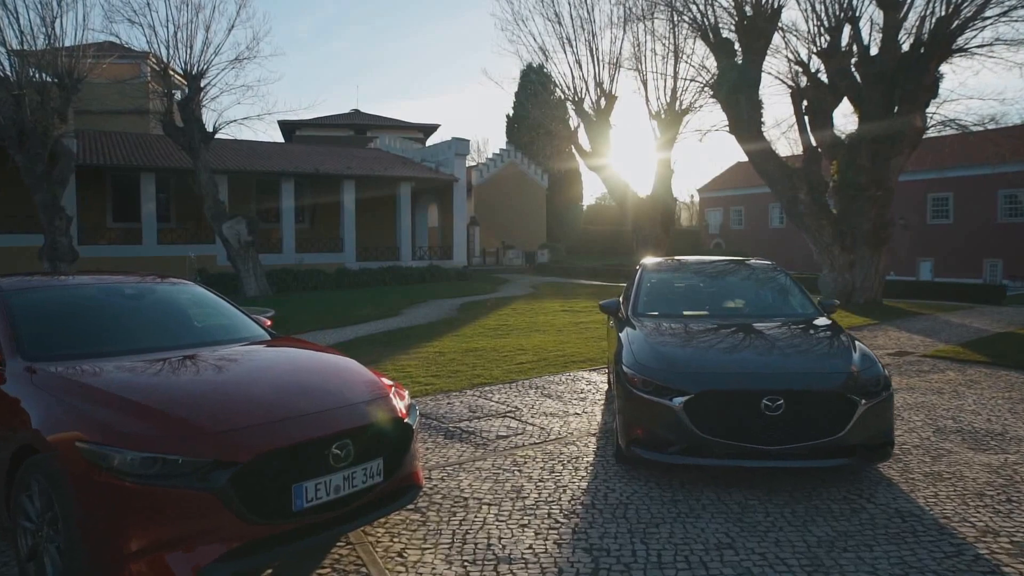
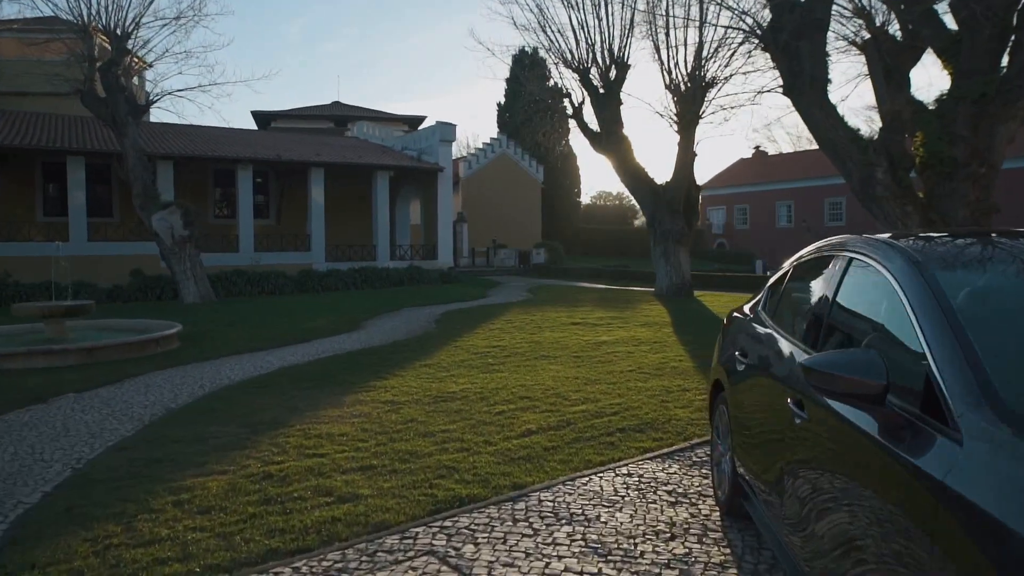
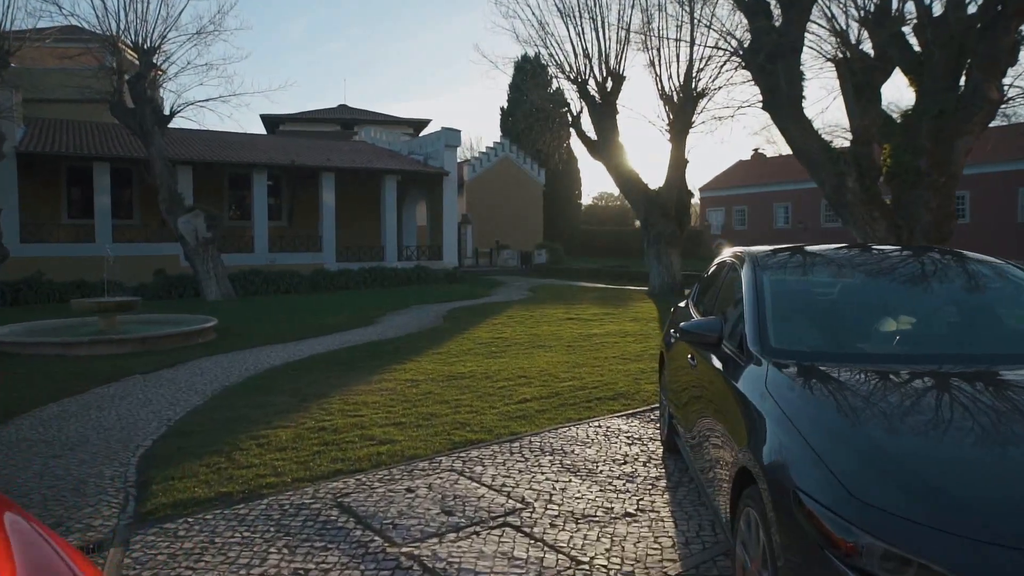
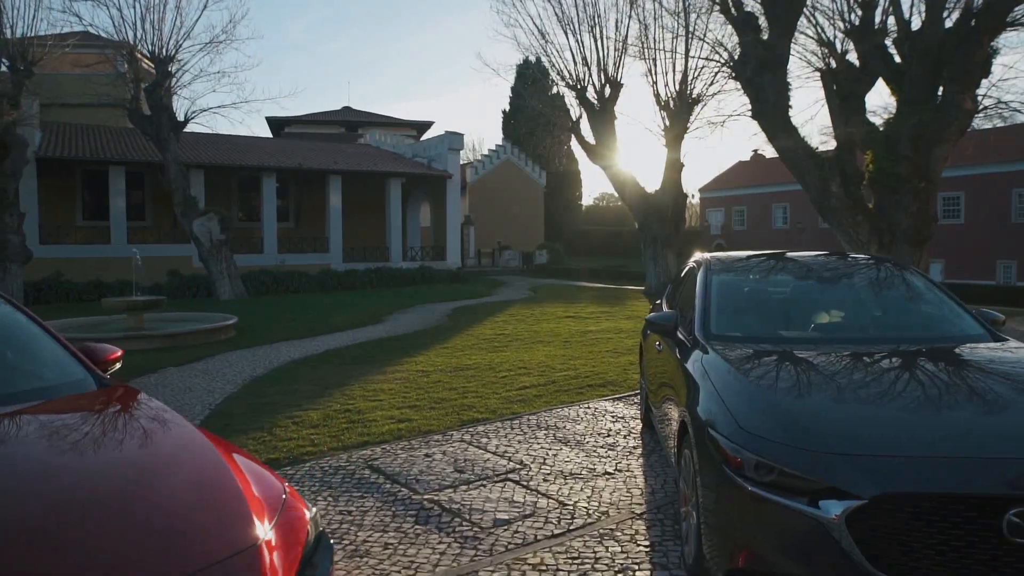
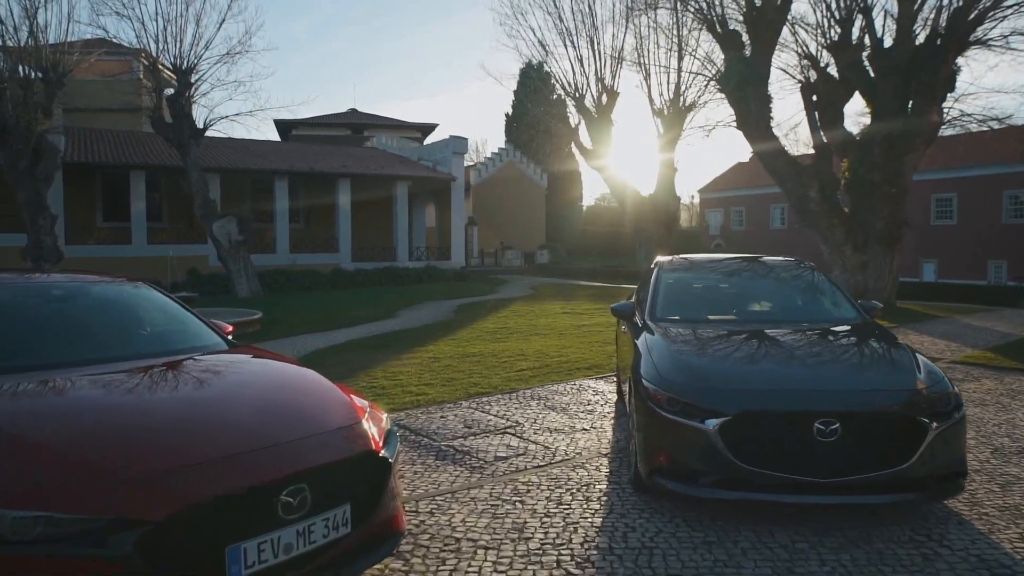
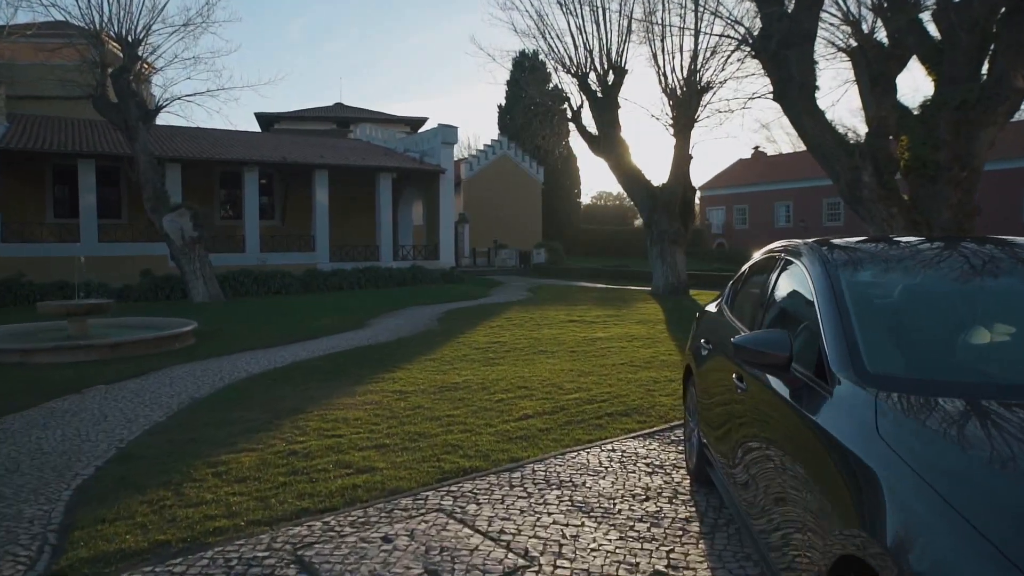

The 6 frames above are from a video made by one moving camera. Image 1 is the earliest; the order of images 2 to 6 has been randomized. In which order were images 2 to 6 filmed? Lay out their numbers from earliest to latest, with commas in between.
5, 4, 3, 6, 2
